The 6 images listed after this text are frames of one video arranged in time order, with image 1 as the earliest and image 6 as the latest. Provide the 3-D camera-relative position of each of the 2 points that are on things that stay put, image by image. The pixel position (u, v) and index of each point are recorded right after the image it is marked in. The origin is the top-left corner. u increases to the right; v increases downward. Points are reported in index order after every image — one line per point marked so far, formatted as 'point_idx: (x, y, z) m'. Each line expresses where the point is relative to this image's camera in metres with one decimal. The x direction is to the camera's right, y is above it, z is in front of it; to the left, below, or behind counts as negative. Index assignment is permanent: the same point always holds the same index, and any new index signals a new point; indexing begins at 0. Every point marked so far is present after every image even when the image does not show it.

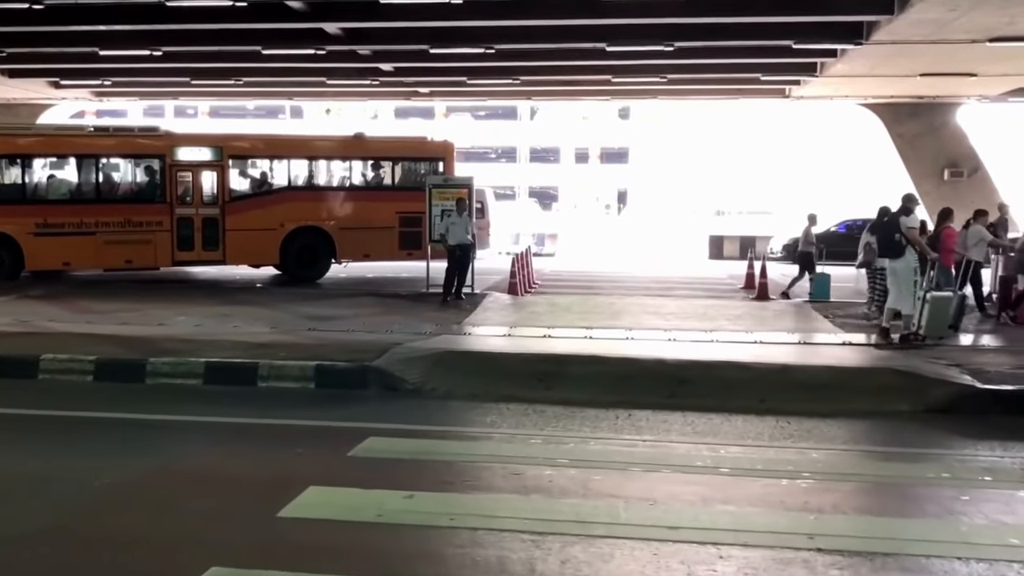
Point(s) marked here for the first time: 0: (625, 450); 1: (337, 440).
0: (+0.8, -1.1, +6.4) m
1: (-1.3, -1.1, +6.8) m
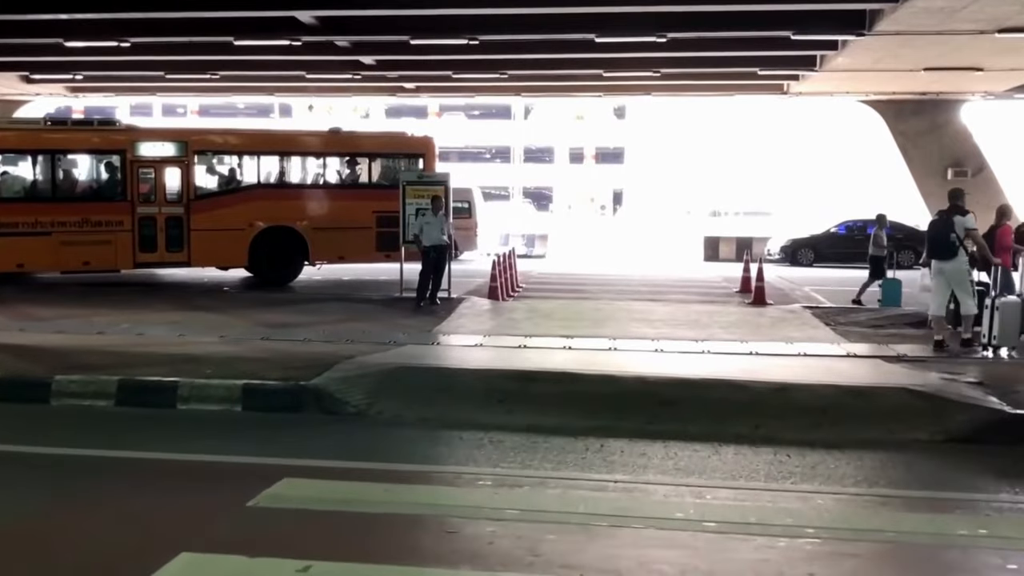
0: (+0.4, -1.2, +5.2) m
1: (-1.6, -1.2, +5.6) m
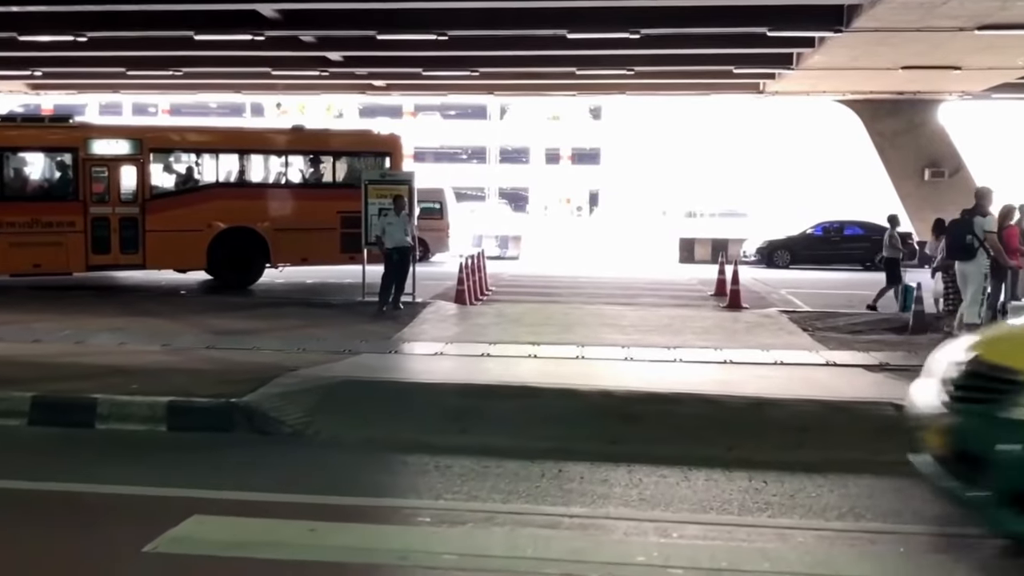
0: (+0.2, -1.2, +4.6) m
1: (-1.9, -1.2, +5.0) m
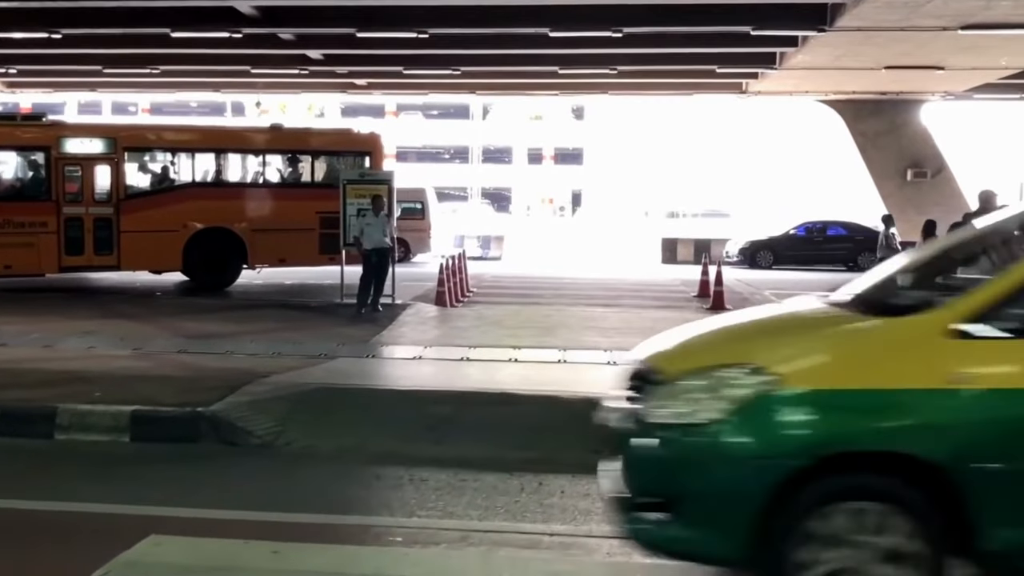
0: (0.0, -1.2, +4.4) m
1: (-2.0, -1.3, +4.7) m
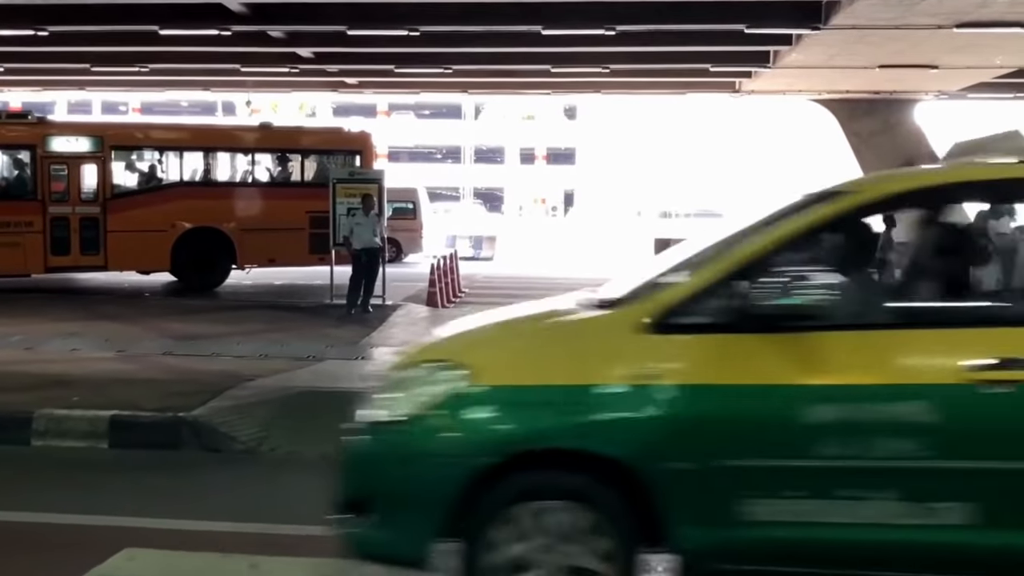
0: (0.0, -1.2, +4.2) m
1: (-2.1, -1.3, +4.5) m
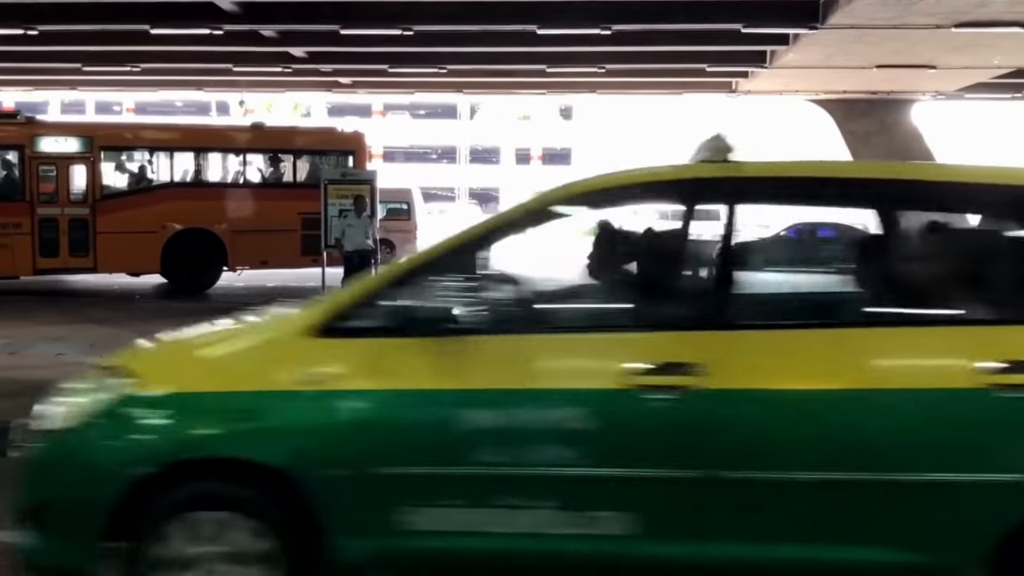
0: (0.0, -1.3, +4.0) m
1: (-2.1, -1.3, +4.3) m
